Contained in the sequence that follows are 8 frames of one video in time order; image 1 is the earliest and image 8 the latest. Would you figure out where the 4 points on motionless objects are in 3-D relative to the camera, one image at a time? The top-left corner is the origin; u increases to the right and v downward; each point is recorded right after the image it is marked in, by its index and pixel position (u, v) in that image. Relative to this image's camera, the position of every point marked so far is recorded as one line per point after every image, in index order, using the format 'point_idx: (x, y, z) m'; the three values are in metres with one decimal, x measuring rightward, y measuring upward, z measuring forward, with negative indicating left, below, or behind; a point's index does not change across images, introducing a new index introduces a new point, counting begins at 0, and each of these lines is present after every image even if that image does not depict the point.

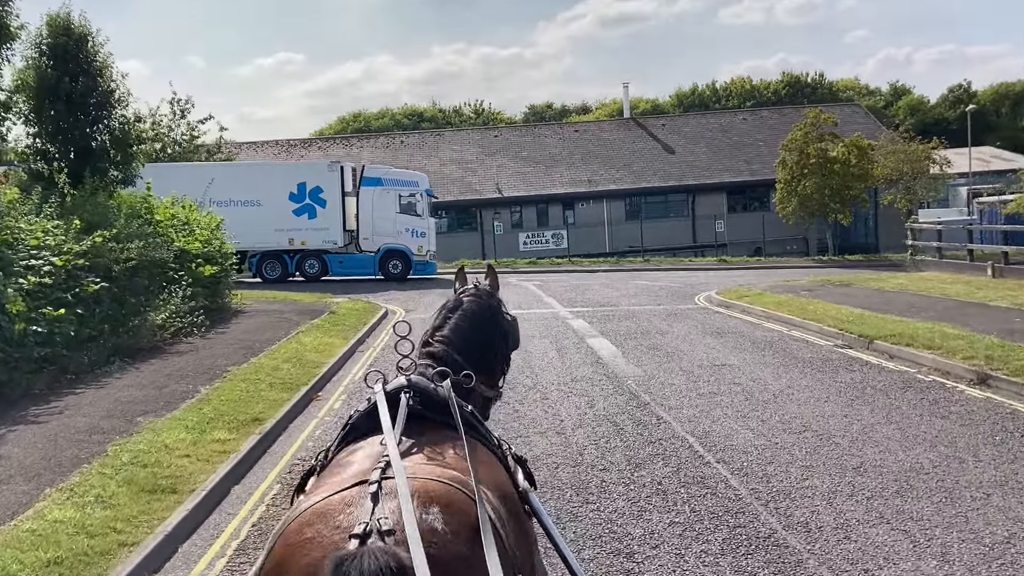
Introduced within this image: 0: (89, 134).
0: (-7.4, +2.7, +16.9) m
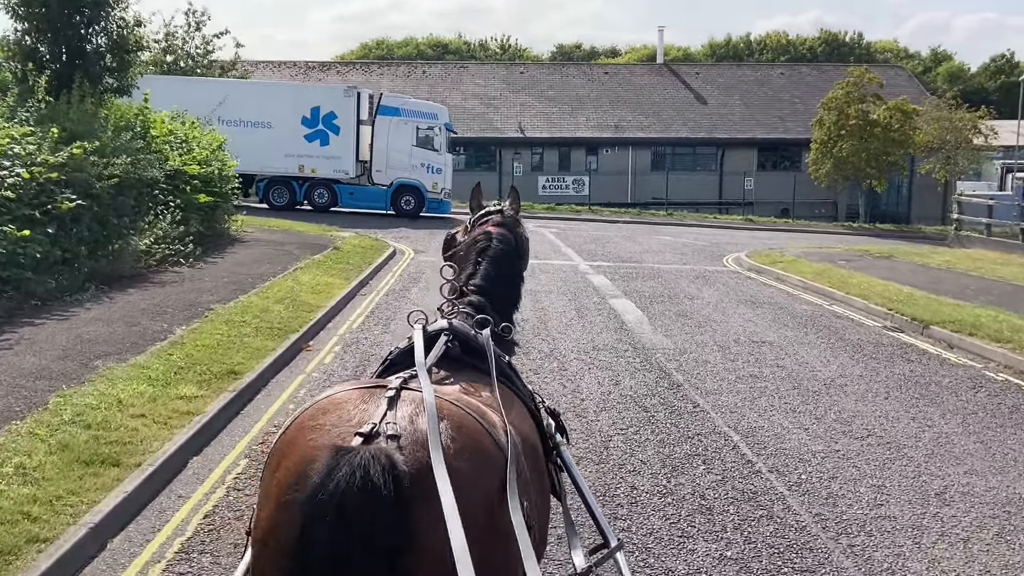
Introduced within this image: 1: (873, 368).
0: (-6.9, +4.0, +15.5) m
1: (+3.8, -0.8, +10.1) m
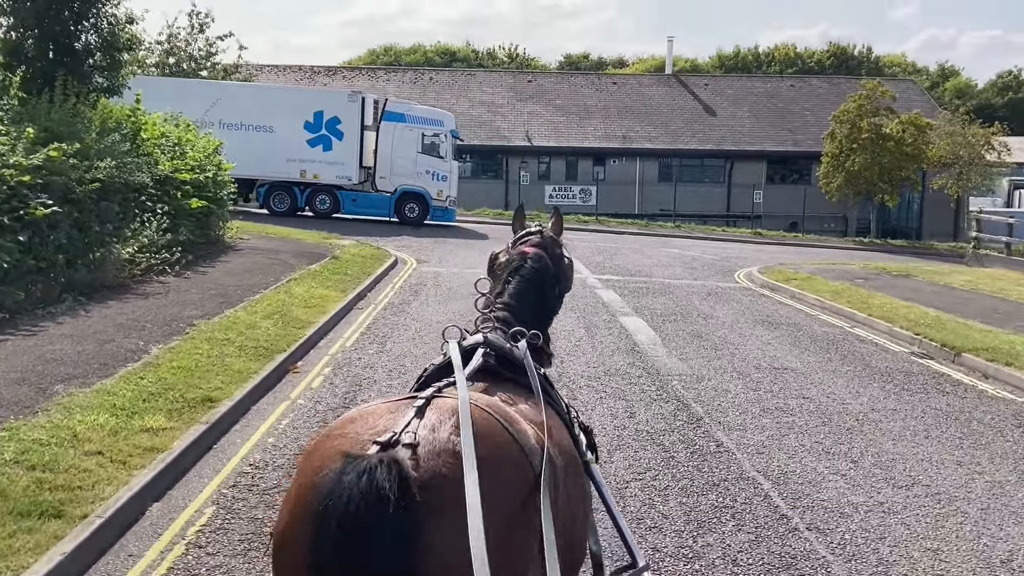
0: (-6.8, +3.9, +14.7) m
1: (+3.8, -1.1, +9.3) m
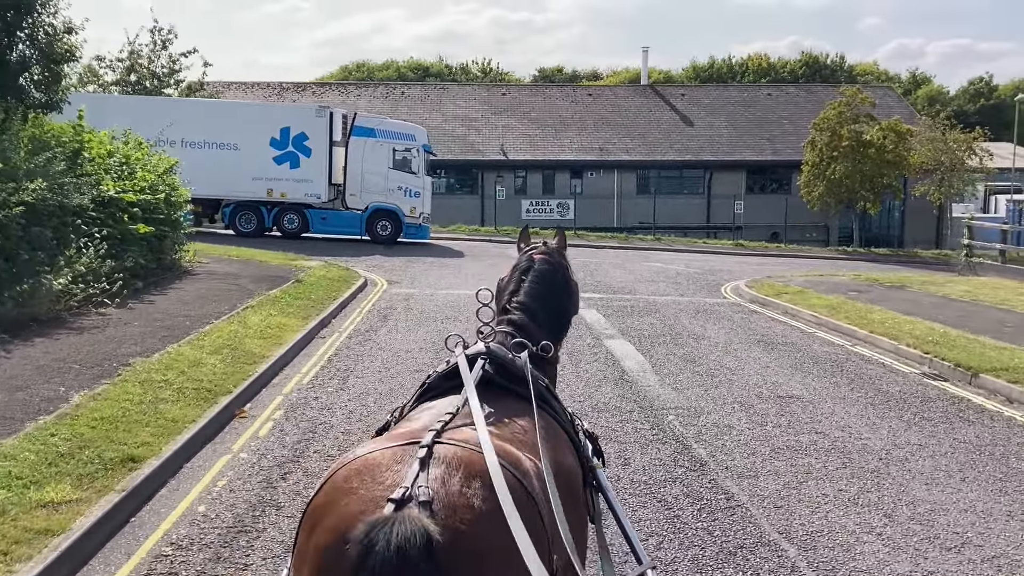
0: (-7.2, +3.4, +13.6) m
1: (+3.6, -1.3, +8.3) m
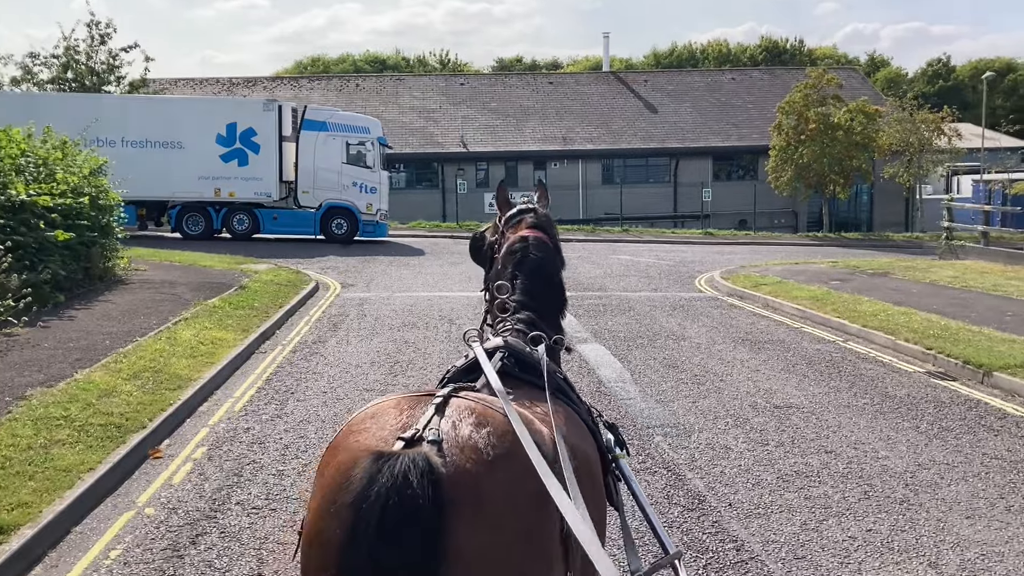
0: (-7.8, +3.2, +12.1) m
1: (+3.4, -1.2, +7.3) m
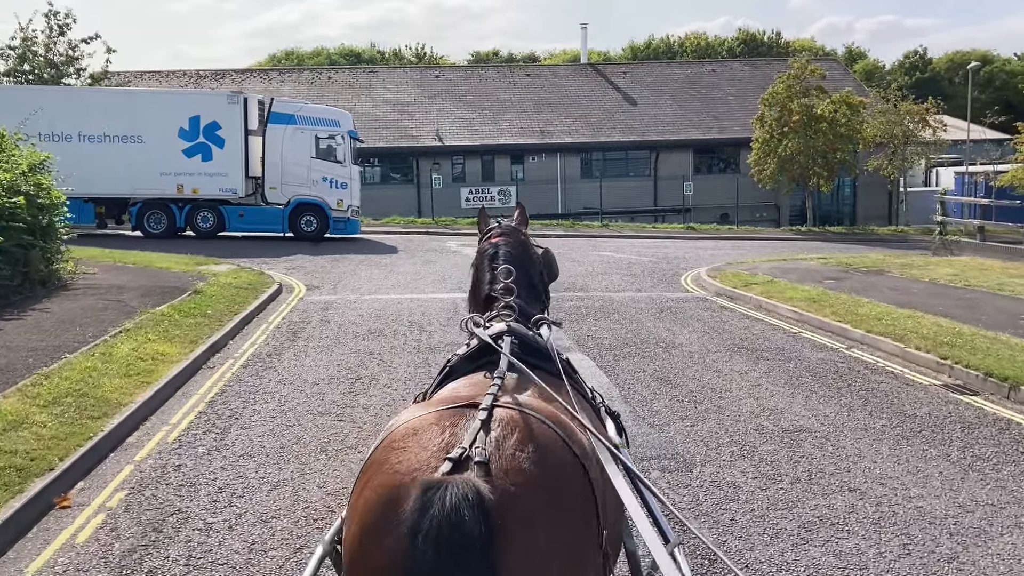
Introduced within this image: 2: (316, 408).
0: (-8.1, +3.1, +10.9) m
1: (+3.2, -1.3, +6.3) m
2: (-1.7, -1.0, +8.4) m
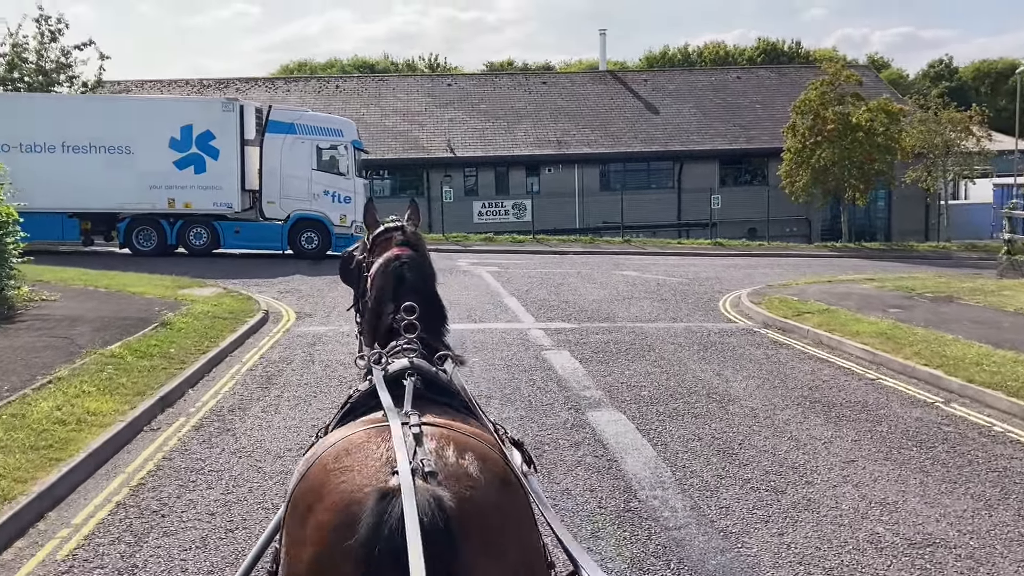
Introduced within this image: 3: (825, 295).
0: (-7.9, +2.7, +9.0) m
1: (+3.3, -1.6, +4.2) m
2: (-1.6, -1.4, +6.3) m
3: (+5.4, -0.1, +16.6) m
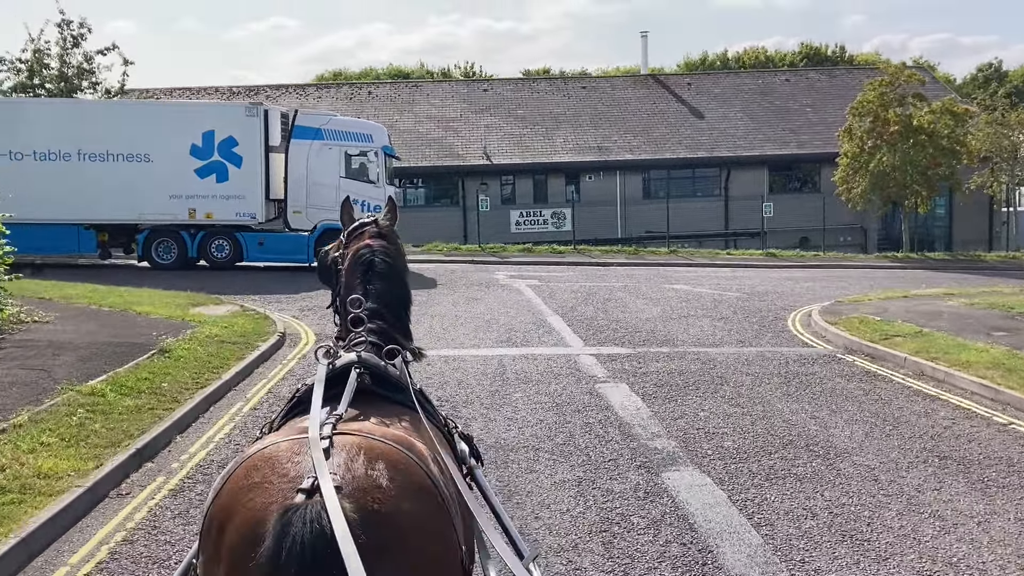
0: (-7.5, +2.5, +7.6) m
1: (+3.5, -1.7, +2.4) m
2: (-1.3, -1.6, +4.7) m
3: (+6.1, -0.4, +14.7) m
